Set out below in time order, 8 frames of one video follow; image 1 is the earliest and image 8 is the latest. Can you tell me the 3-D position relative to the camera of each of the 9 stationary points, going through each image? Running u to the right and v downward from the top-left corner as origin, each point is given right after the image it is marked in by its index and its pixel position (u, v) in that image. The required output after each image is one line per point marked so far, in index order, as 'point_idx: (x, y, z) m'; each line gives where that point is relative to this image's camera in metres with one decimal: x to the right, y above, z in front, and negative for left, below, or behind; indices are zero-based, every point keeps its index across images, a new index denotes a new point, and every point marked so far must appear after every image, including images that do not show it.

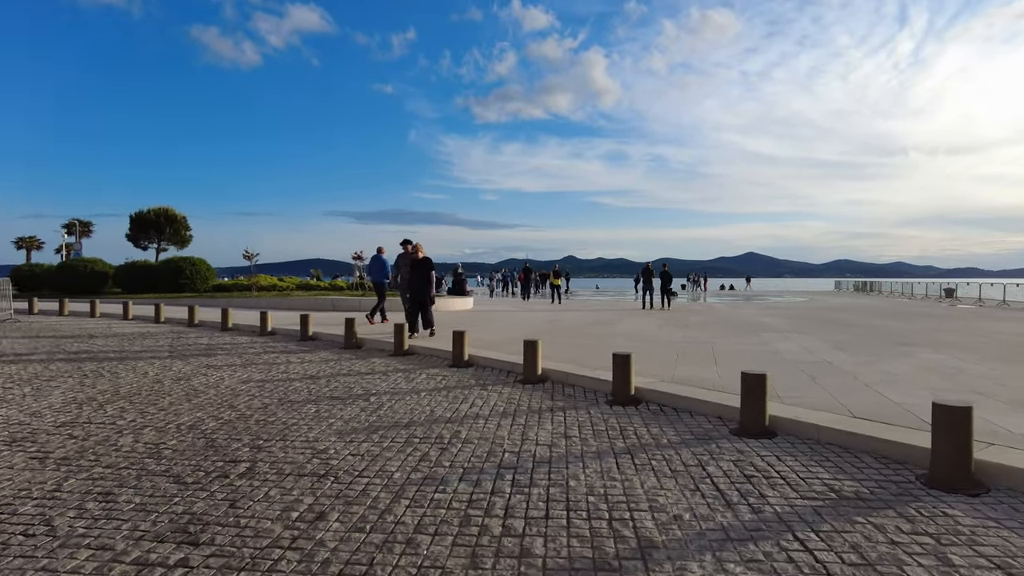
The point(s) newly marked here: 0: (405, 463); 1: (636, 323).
0: (-0.8, -1.3, +4.6) m
1: (+3.2, -0.9, +16.0) m
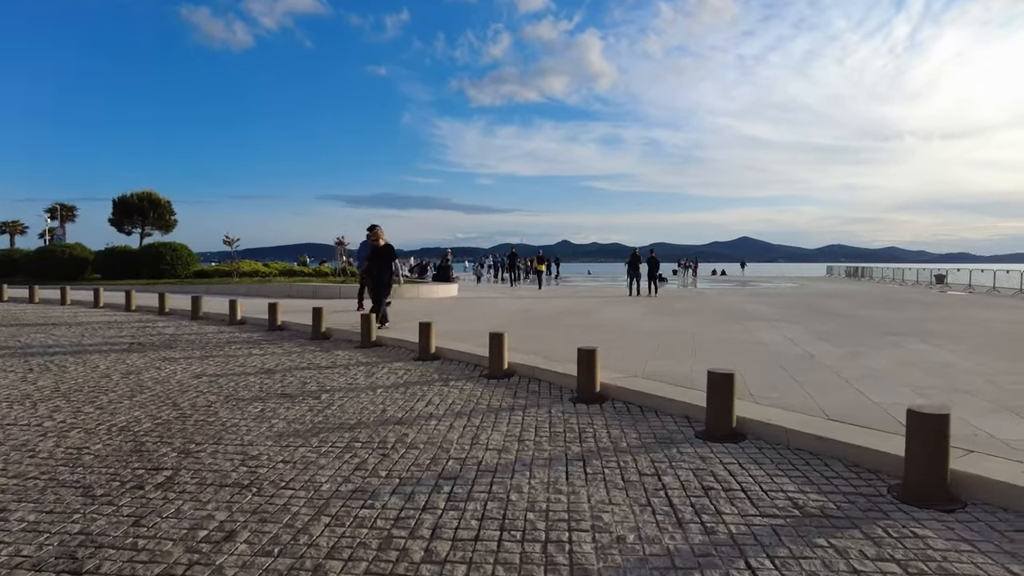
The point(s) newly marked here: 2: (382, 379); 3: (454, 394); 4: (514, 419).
0: (-1.2, -1.3, +4.3) m
1: (+2.7, -0.6, +15.7) m
2: (-1.5, -1.0, +7.2) m
3: (-0.6, -1.1, +6.5) m
4: (0.0, -1.1, +5.5) m
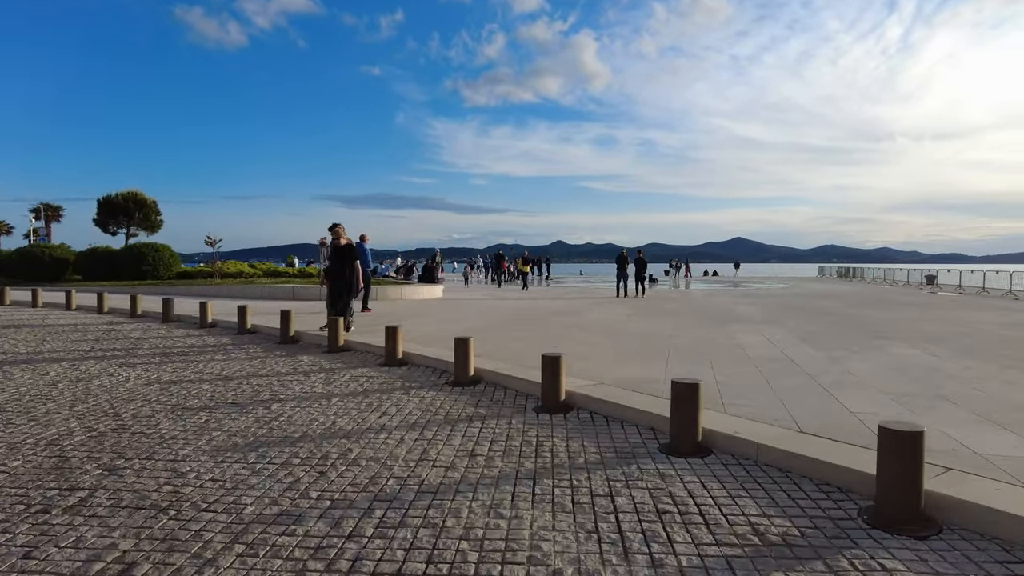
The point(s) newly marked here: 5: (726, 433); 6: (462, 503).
0: (-1.5, -1.3, +3.9) m
1: (+2.2, -0.6, +15.4) m
2: (-1.8, -1.1, +6.9) m
3: (-1.0, -1.1, +6.1) m
4: (-0.3, -1.2, +5.2) m
5: (+1.5, -1.0, +4.6) m
6: (-0.3, -1.2, +3.7) m
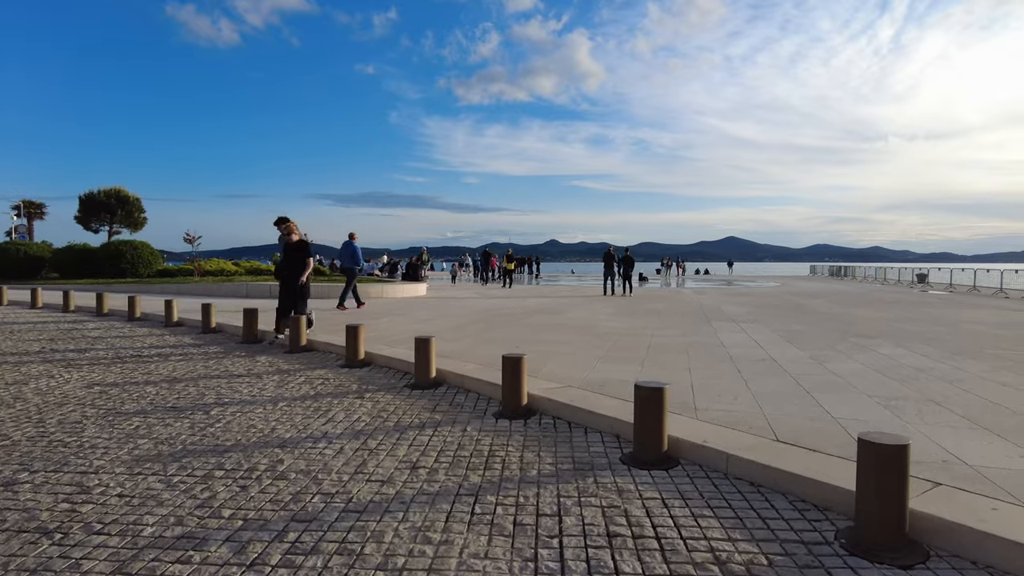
0: (-1.9, -1.2, +3.5) m
1: (+1.8, -0.5, +15.0) m
2: (-2.2, -1.0, +6.4) m
3: (-1.3, -1.1, +5.7) m
4: (-0.7, -1.1, +4.7) m
5: (+1.2, -1.0, +4.1) m
6: (-0.6, -1.2, +3.2) m
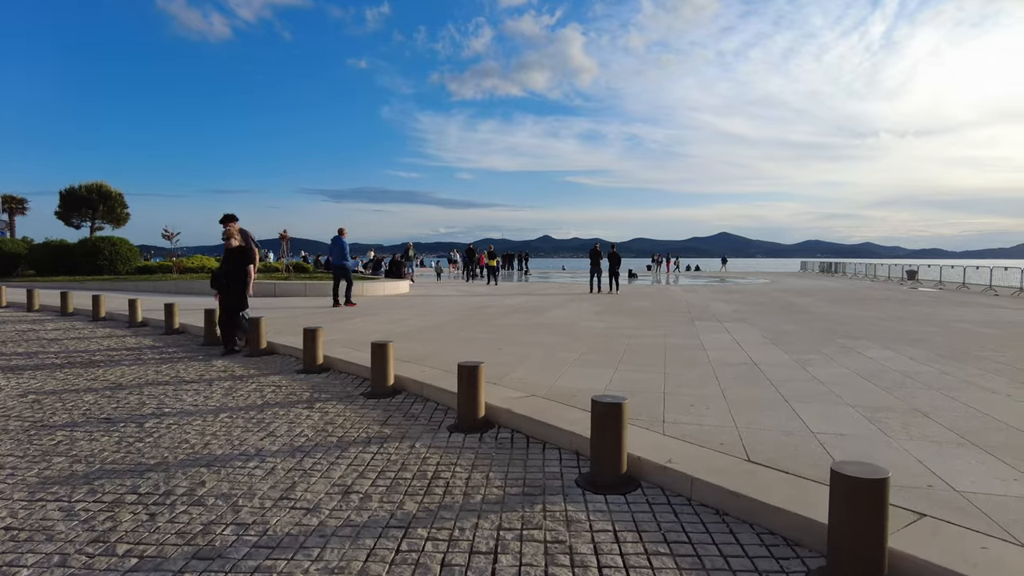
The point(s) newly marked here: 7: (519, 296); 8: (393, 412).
0: (-2.2, -1.3, +3.1) m
1: (+1.3, -0.5, +14.6) m
2: (-2.6, -1.1, +6.0) m
3: (-1.7, -1.1, +5.3) m
4: (-1.0, -1.2, +4.3) m
5: (+0.9, -1.0, +3.8) m
6: (-0.9, -1.2, +2.8) m
7: (+0.2, -0.3, +19.4) m
8: (-1.0, -1.1, +5.5) m
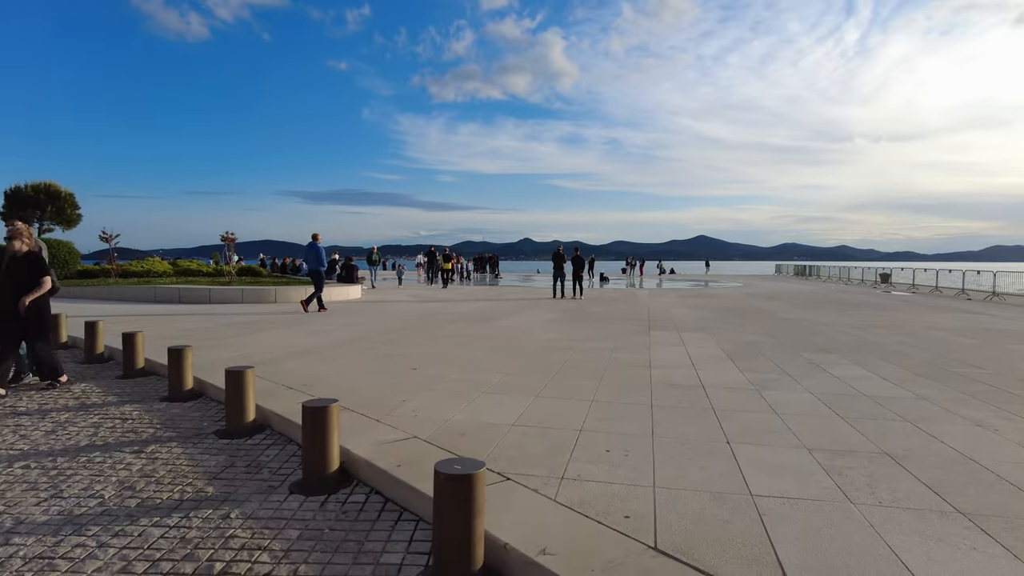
0: (-3.0, -1.4, +1.9) m
1: (+0.2, -0.6, +13.6) m
2: (-3.4, -1.2, +4.8) m
3: (-2.5, -1.2, +4.1) m
4: (-1.9, -1.2, +3.2) m
5: (+0.1, -1.1, +2.7) m
6: (-1.7, -1.3, +1.7) m
7: (-1.0, -0.4, +18.3) m
8: (-1.9, -1.2, +4.3) m
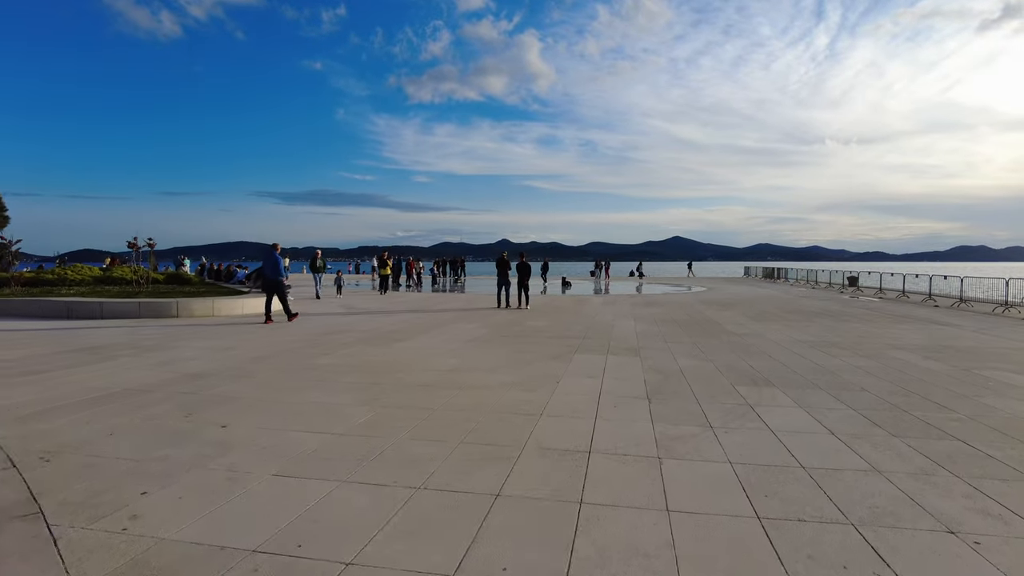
0: (-4.1, -1.6, +0.2) m
1: (-1.3, -0.9, +12.0) m
2: (-4.7, -1.4, +3.1) m
3: (-3.7, -1.4, +2.4) m
4: (-3.0, -1.5, +1.5) m
5: (-1.1, -1.4, +1.1) m
6: (-2.8, -1.6, 0.0) m
7: (-2.8, -0.7, +16.6) m
8: (-3.1, -1.4, +2.7) m
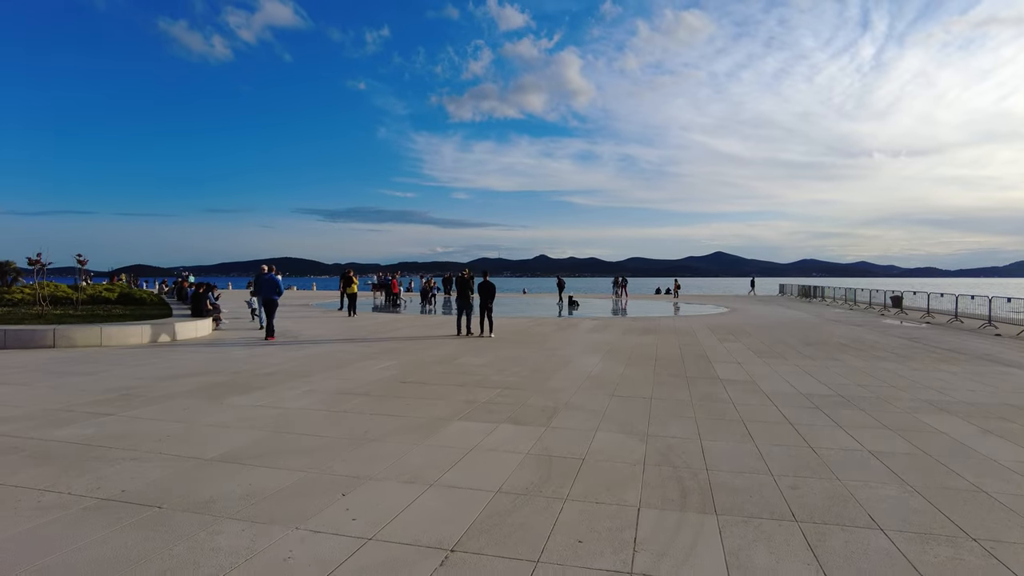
0: (-6.2, -1.7, -2.4) m
1: (-2.7, -1.3, +9.2) m
2: (-6.6, -1.6, +0.5) m
3: (-5.7, -1.6, -0.2) m
4: (-5.0, -1.7, -1.1) m
5: (-3.1, -1.5, -1.7) m
6: (-4.9, -1.7, -2.7) m
7: (-3.8, -1.2, +13.9) m
8: (-5.0, -1.6, 0.0) m
